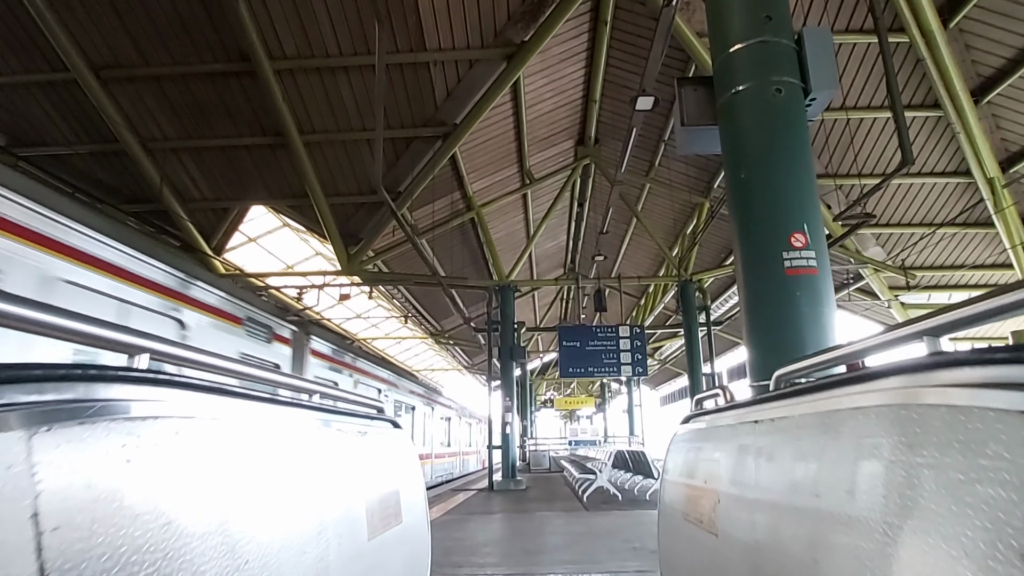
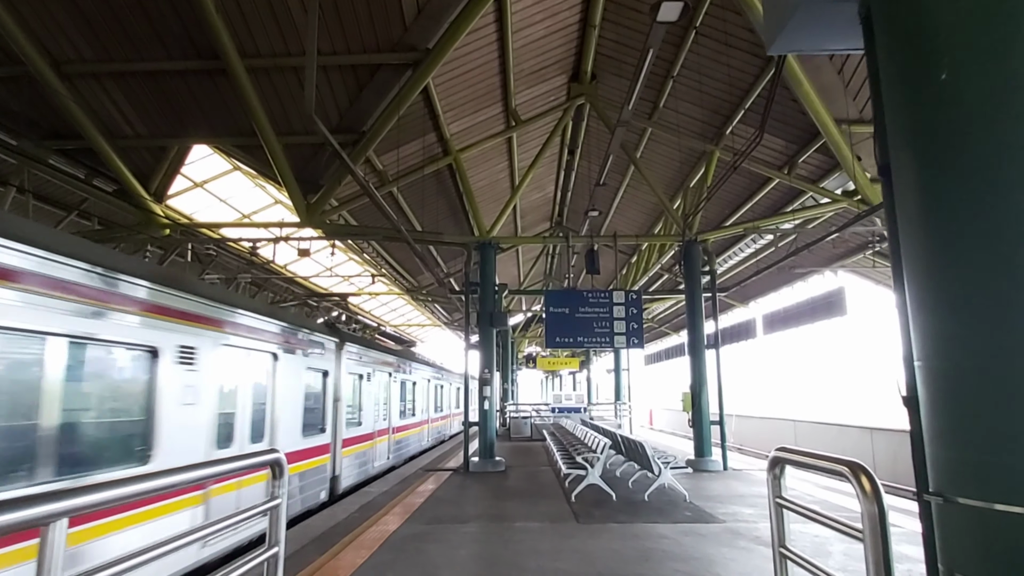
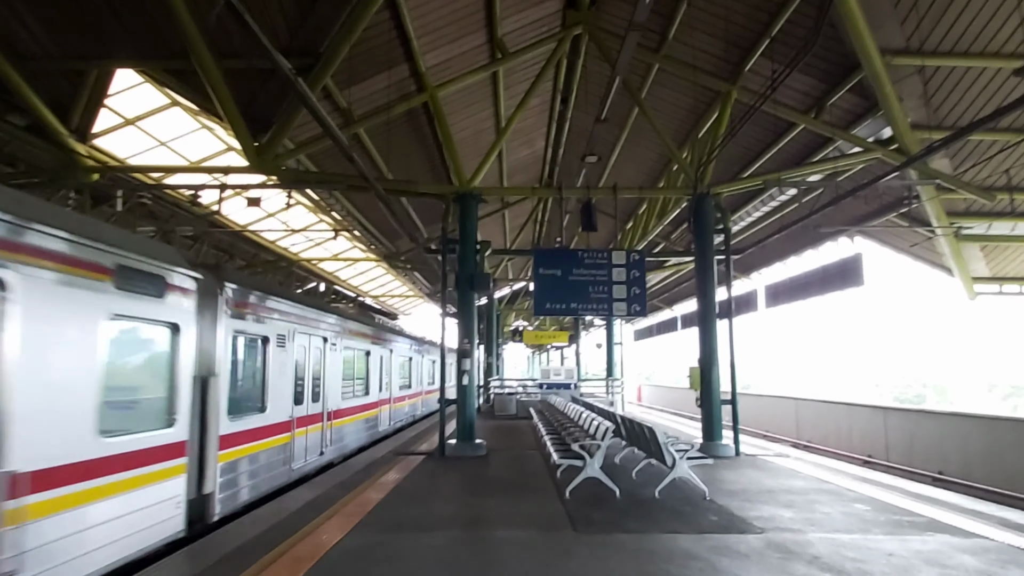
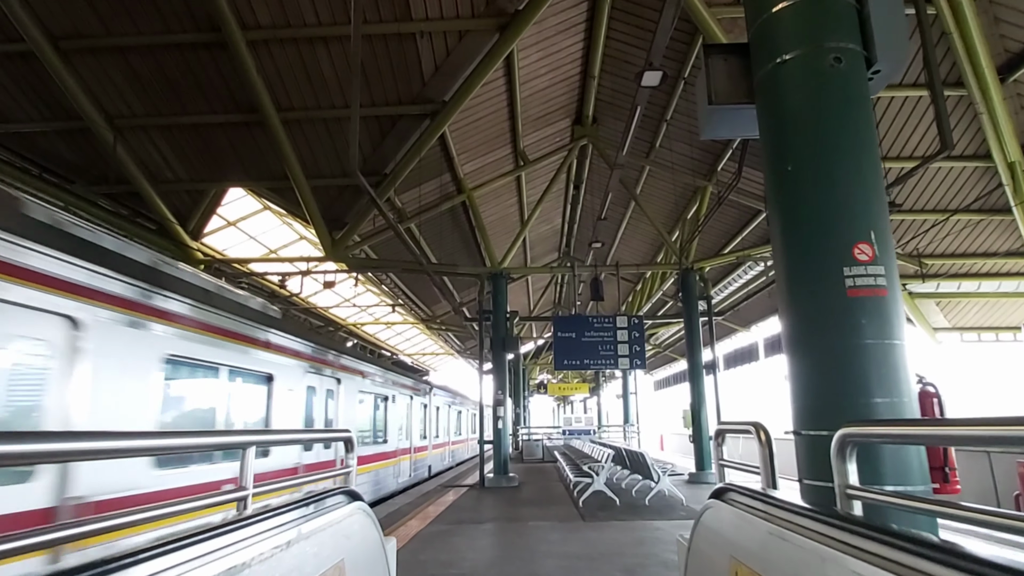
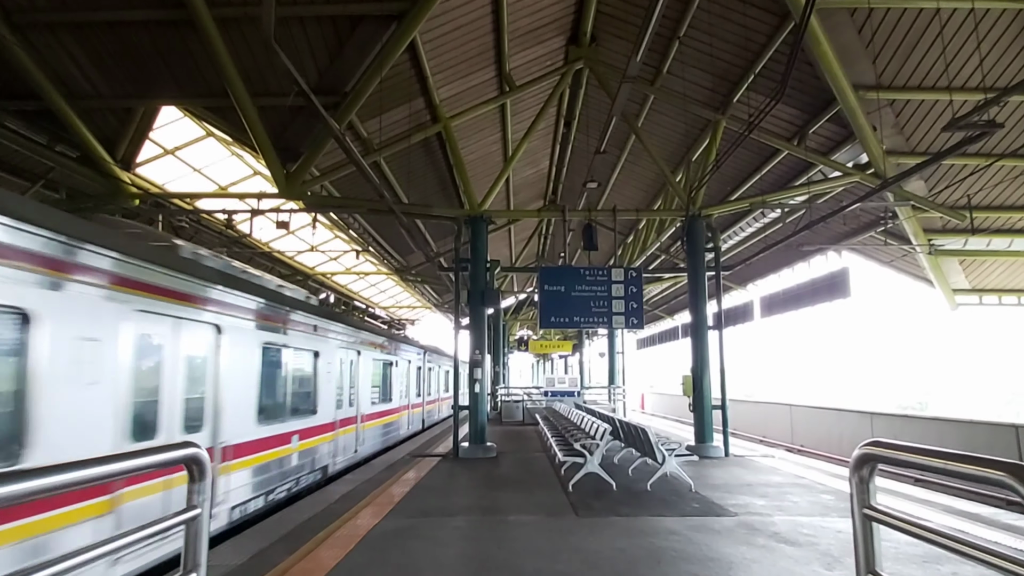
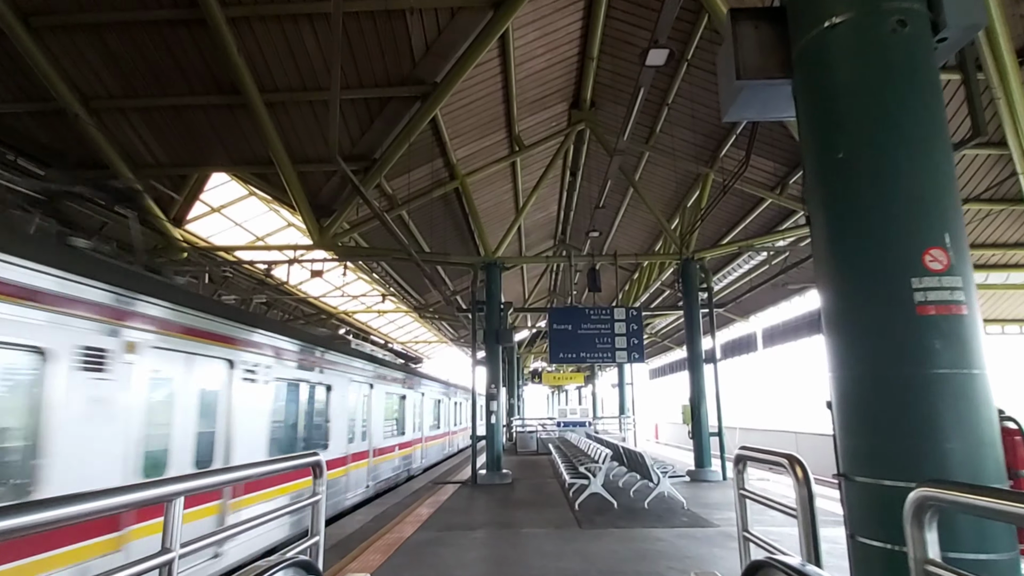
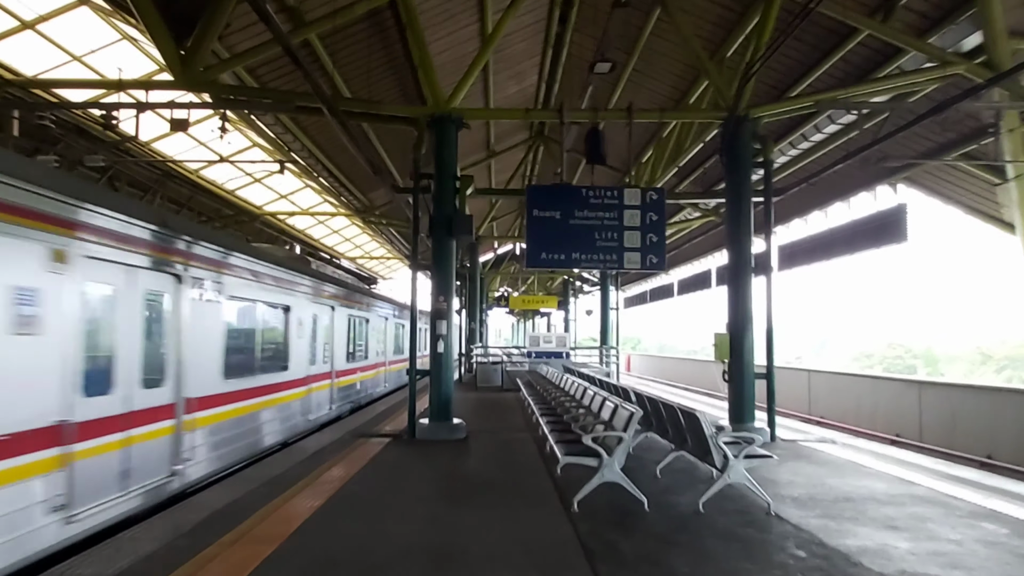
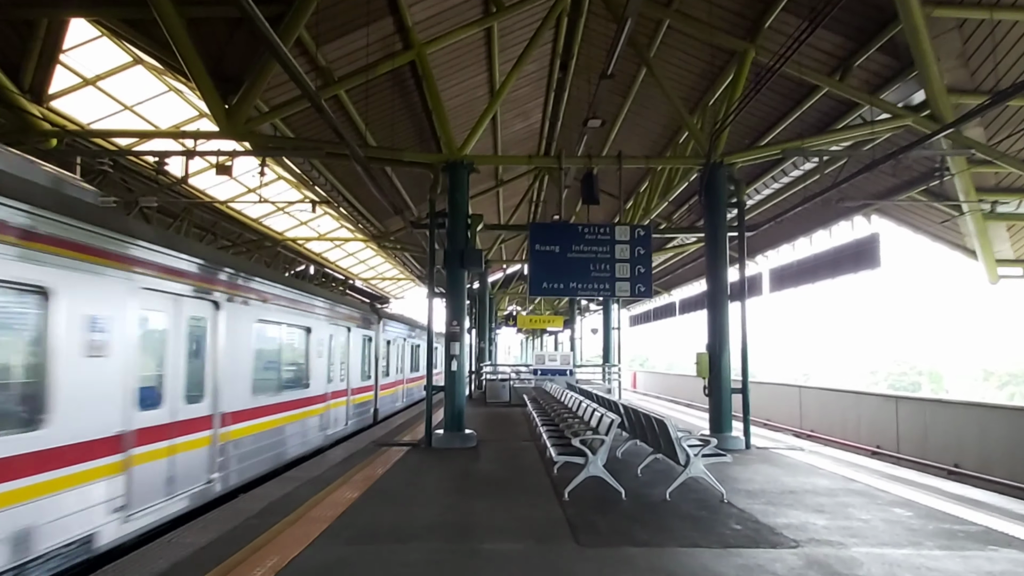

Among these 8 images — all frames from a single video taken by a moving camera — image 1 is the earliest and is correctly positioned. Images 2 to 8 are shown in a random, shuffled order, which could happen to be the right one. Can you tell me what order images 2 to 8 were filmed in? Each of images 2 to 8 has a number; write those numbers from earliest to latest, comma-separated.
4, 6, 2, 5, 3, 8, 7
